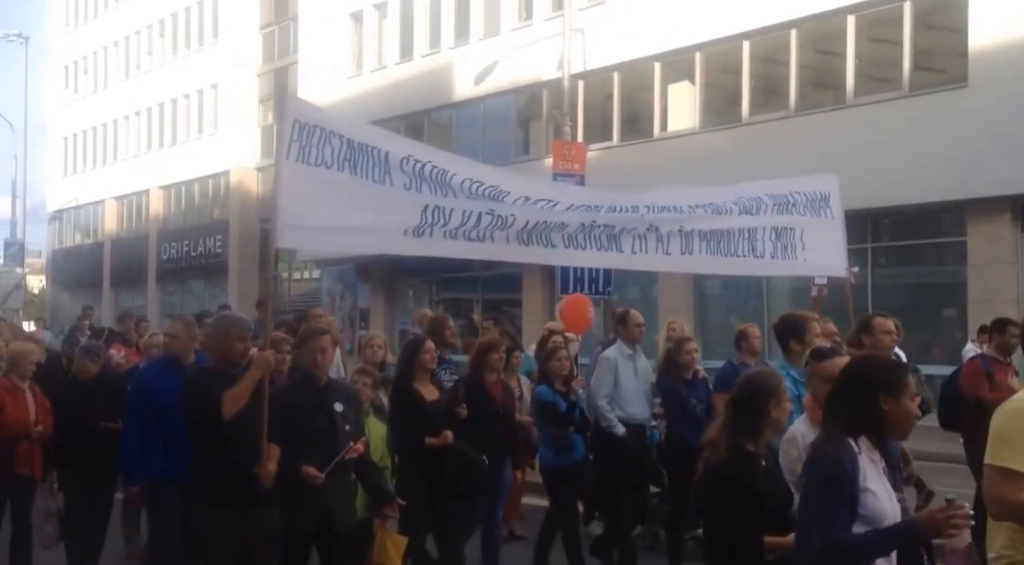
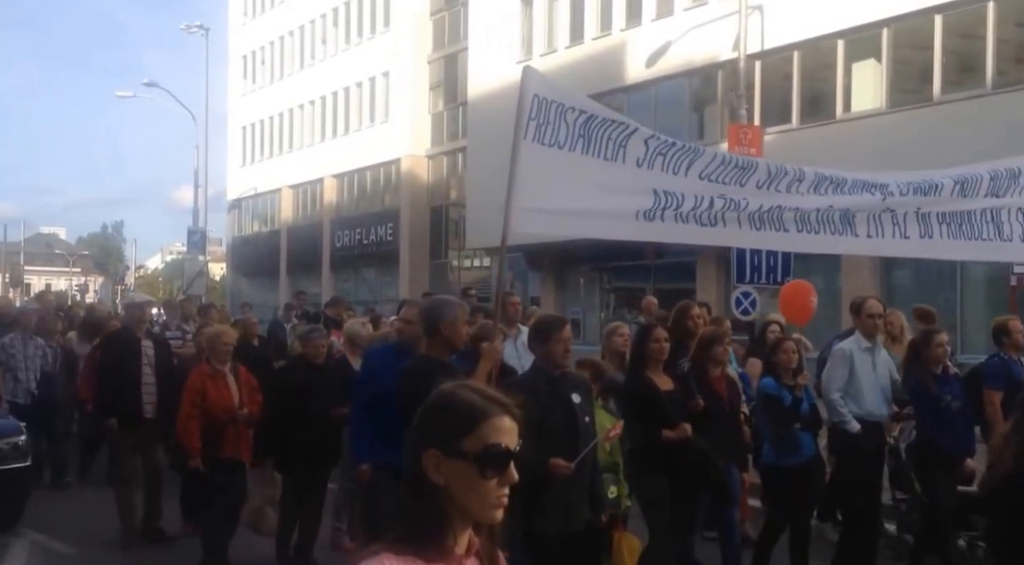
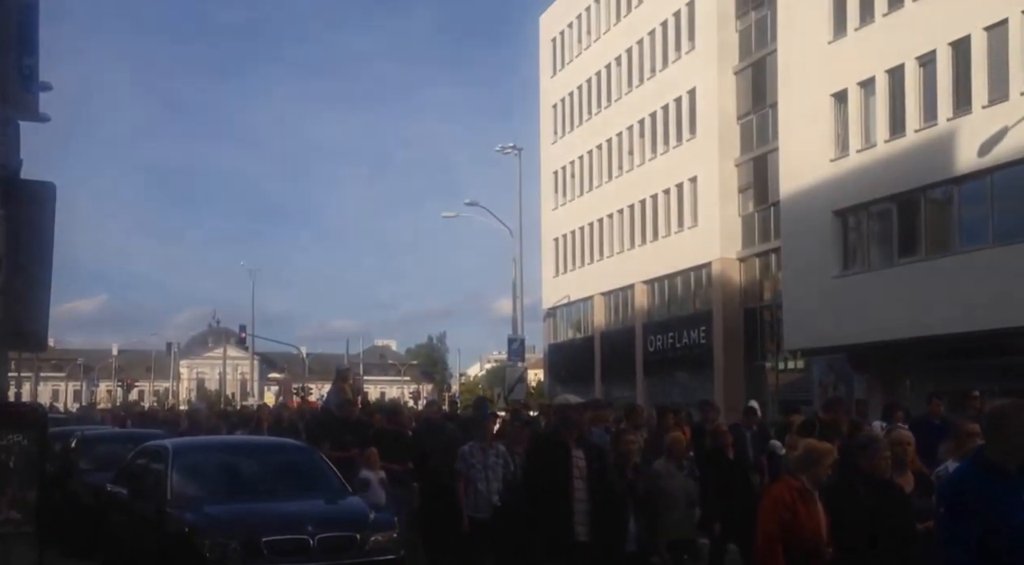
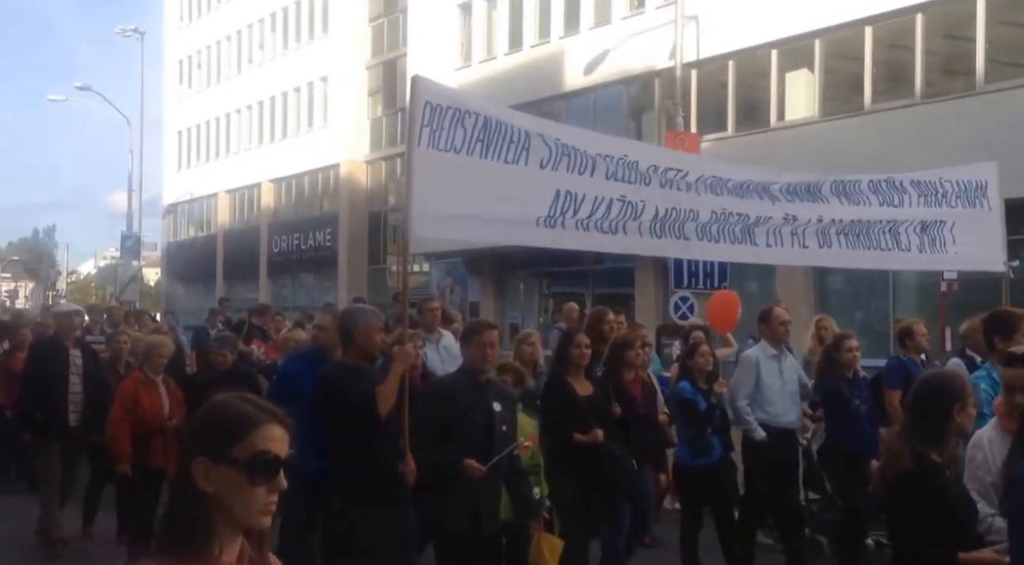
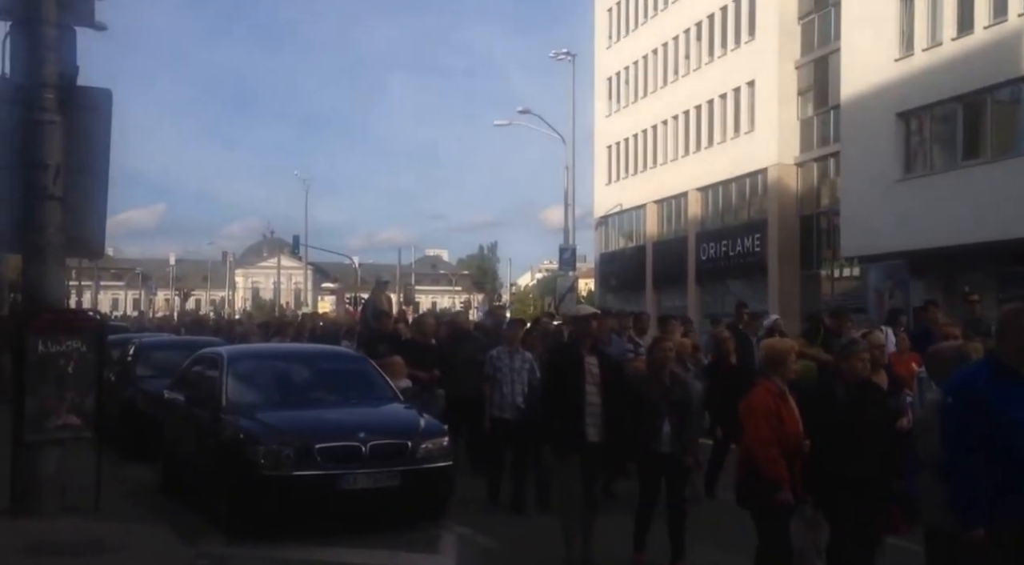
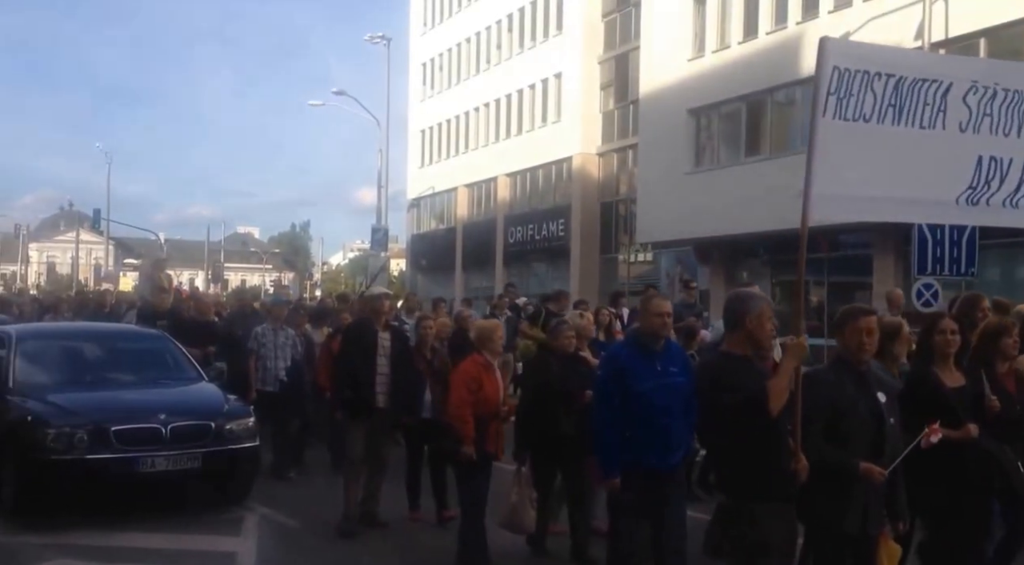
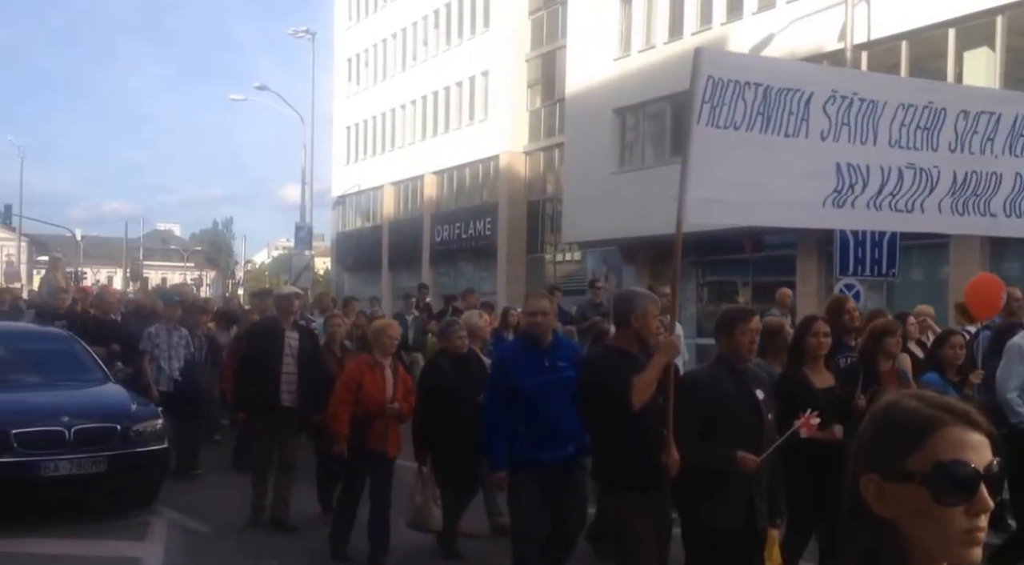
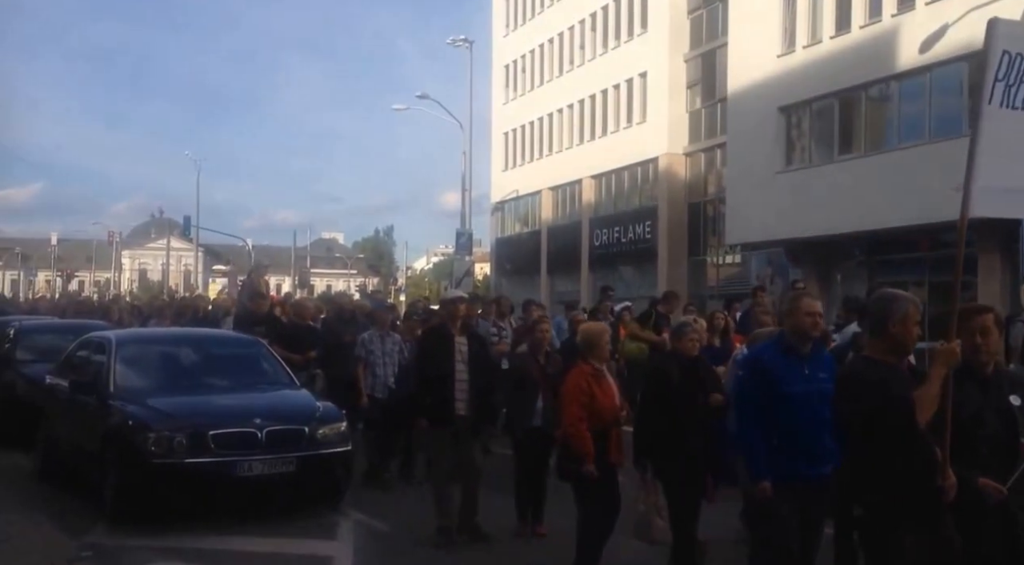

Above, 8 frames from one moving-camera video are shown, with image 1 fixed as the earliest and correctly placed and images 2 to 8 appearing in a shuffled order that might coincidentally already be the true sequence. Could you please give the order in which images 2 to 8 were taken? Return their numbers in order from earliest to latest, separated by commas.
4, 2, 7, 6, 8, 5, 3
